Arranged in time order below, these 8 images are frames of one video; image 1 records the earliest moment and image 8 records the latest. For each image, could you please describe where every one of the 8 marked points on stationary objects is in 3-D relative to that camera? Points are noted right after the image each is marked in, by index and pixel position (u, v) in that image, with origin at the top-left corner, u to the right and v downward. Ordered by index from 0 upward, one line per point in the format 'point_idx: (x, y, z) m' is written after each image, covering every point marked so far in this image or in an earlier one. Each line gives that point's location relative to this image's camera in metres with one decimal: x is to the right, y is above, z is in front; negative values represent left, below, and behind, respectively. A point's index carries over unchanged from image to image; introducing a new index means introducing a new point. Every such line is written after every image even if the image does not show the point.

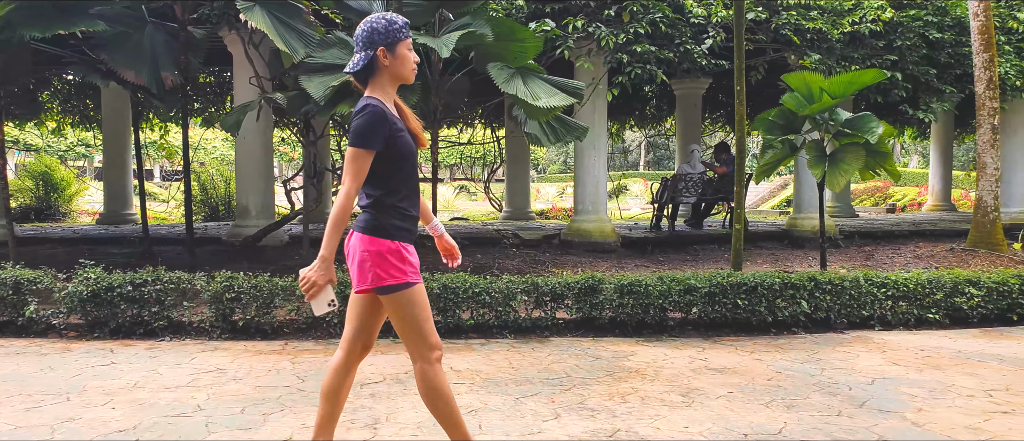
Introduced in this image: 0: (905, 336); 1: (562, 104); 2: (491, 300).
0: (+2.7, -0.8, +5.1) m
1: (+0.4, +0.9, +5.5) m
2: (-0.1, -0.5, +4.8) m
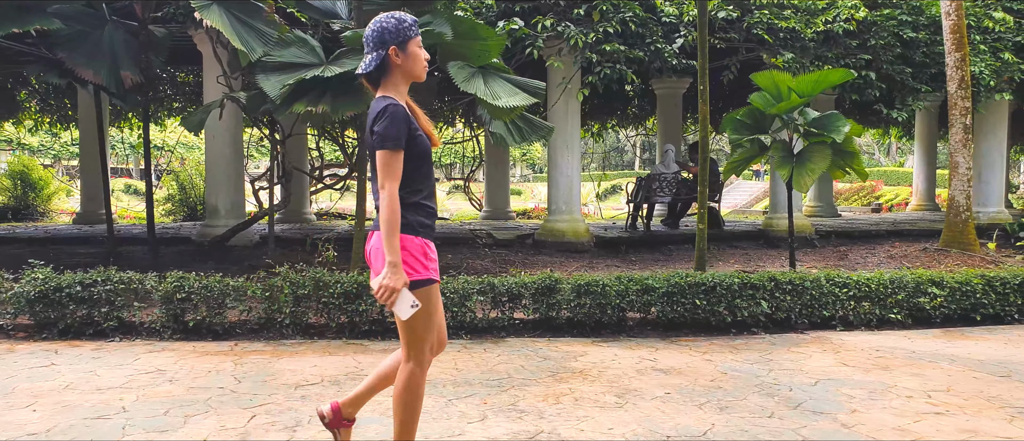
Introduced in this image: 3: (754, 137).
0: (+2.4, -0.8, +5.0) m
1: (+0.1, +0.9, +5.4) m
2: (-0.4, -0.5, +4.7) m
3: (+2.1, +0.7, +6.5) m
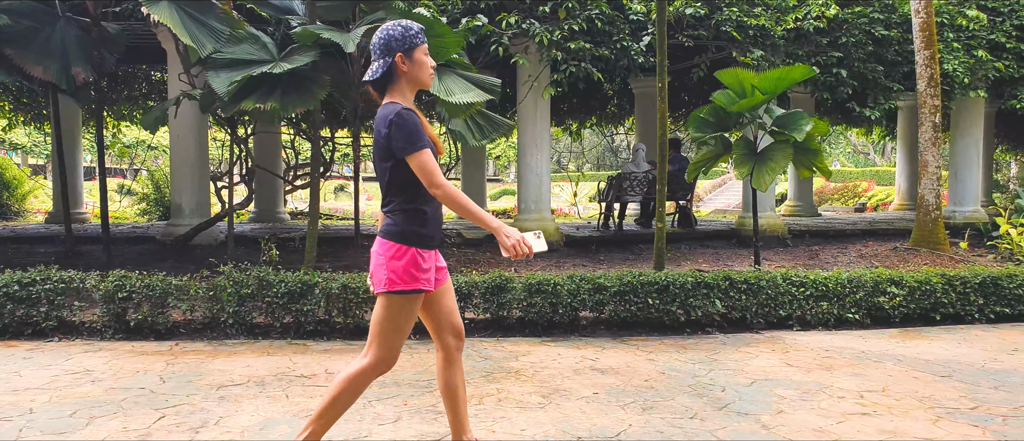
0: (+2.1, -0.8, +5.0) m
1: (-0.3, +0.9, +5.4) m
2: (-0.8, -0.5, +4.7) m
3: (+1.8, +0.8, +6.5) m
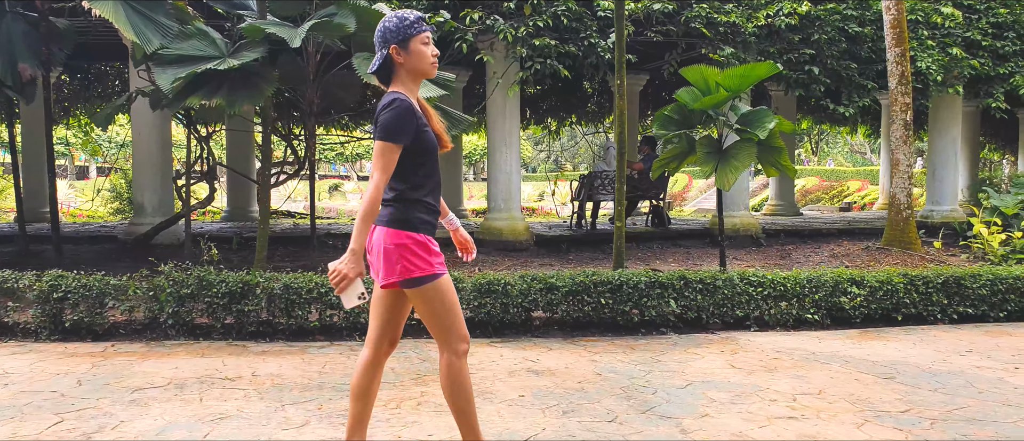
0: (+1.8, -0.8, +4.9) m
1: (-0.6, +0.9, +5.3) m
2: (-1.1, -0.5, +4.6) m
3: (+1.5, +0.8, +6.4) m
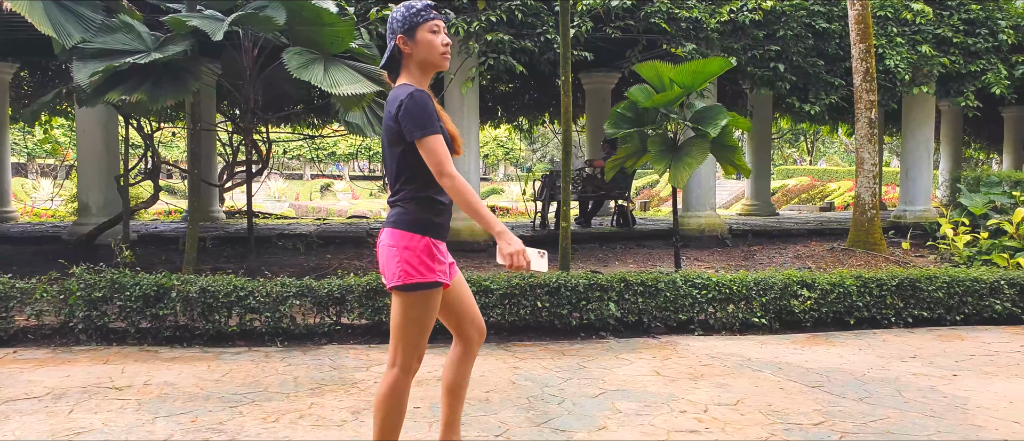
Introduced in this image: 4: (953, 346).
0: (+1.3, -0.8, +4.7) m
1: (-1.0, +0.9, +5.1) m
2: (-1.5, -0.5, +4.4) m
3: (+1.0, +0.8, +6.2) m
4: (+2.8, -0.8, +4.6) m
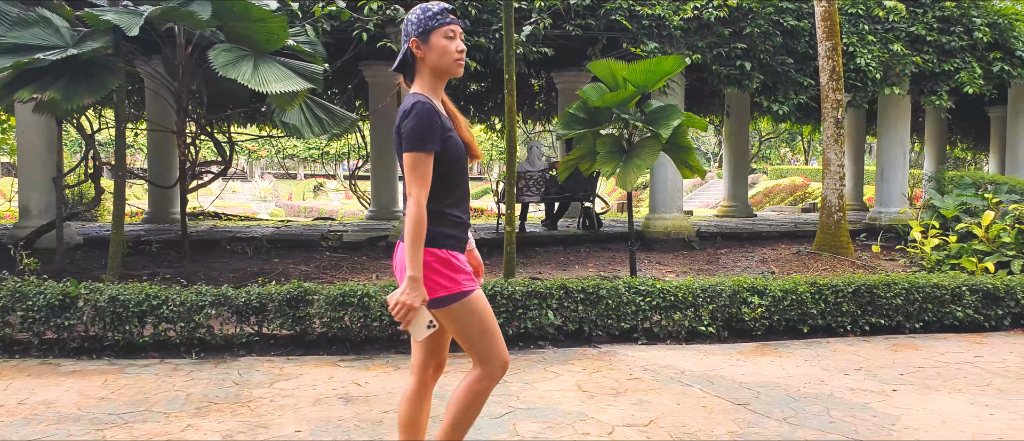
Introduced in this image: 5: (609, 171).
0: (+0.9, -0.8, +4.5) m
1: (-1.4, +0.9, +4.9) m
2: (-1.9, -0.5, +4.2) m
3: (+0.6, +0.7, +6.0) m
4: (+2.3, -0.8, +4.4) m
5: (+0.8, +0.4, +5.9) m
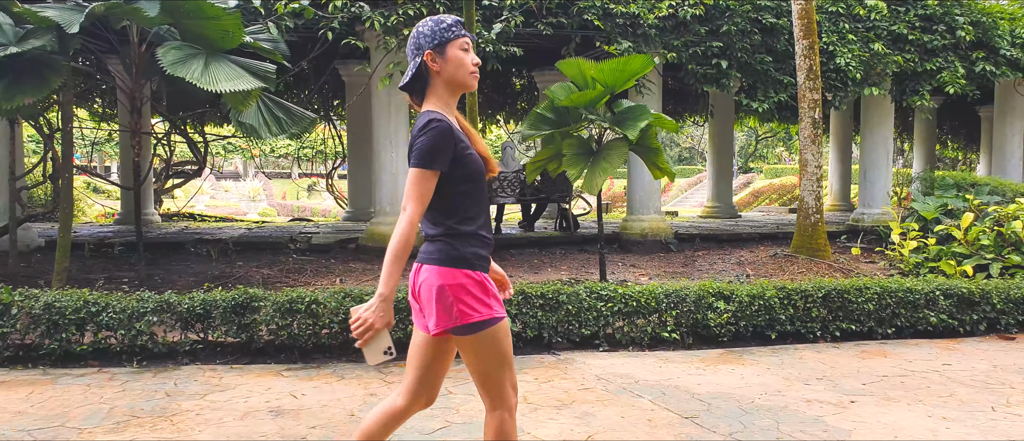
0: (+0.6, -0.8, +4.4) m
1: (-1.7, +0.8, +4.7) m
2: (-2.2, -0.6, +4.0) m
3: (+0.3, +0.7, +5.9) m
4: (+2.1, -0.8, +4.3) m
5: (+0.5, +0.4, +5.7) m
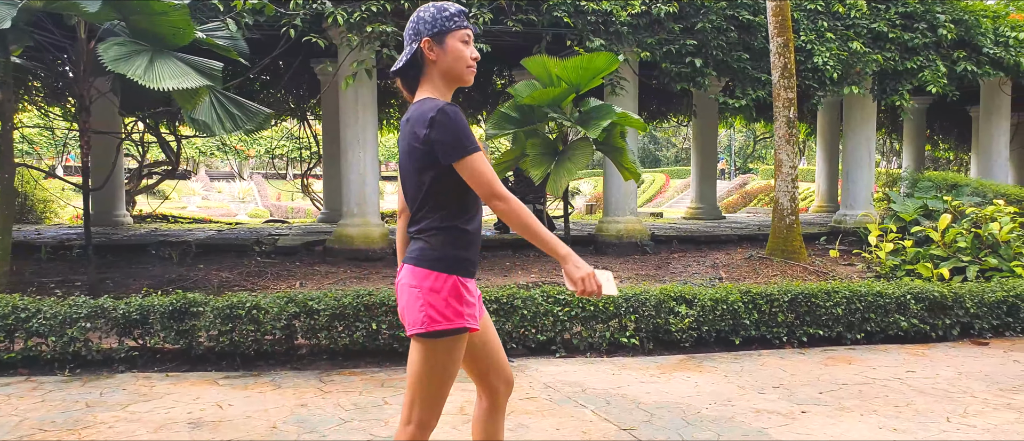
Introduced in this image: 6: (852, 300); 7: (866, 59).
0: (+0.4, -0.8, +4.2) m
1: (-2.0, +0.8, +4.6) m
2: (-2.5, -0.6, +3.9) m
3: (0.0, +0.7, +5.7) m
4: (+1.8, -0.8, +4.1) m
5: (+0.2, +0.3, +5.6) m
6: (+2.3, -0.5, +5.1) m
7: (+3.8, +1.8, +8.0) m
